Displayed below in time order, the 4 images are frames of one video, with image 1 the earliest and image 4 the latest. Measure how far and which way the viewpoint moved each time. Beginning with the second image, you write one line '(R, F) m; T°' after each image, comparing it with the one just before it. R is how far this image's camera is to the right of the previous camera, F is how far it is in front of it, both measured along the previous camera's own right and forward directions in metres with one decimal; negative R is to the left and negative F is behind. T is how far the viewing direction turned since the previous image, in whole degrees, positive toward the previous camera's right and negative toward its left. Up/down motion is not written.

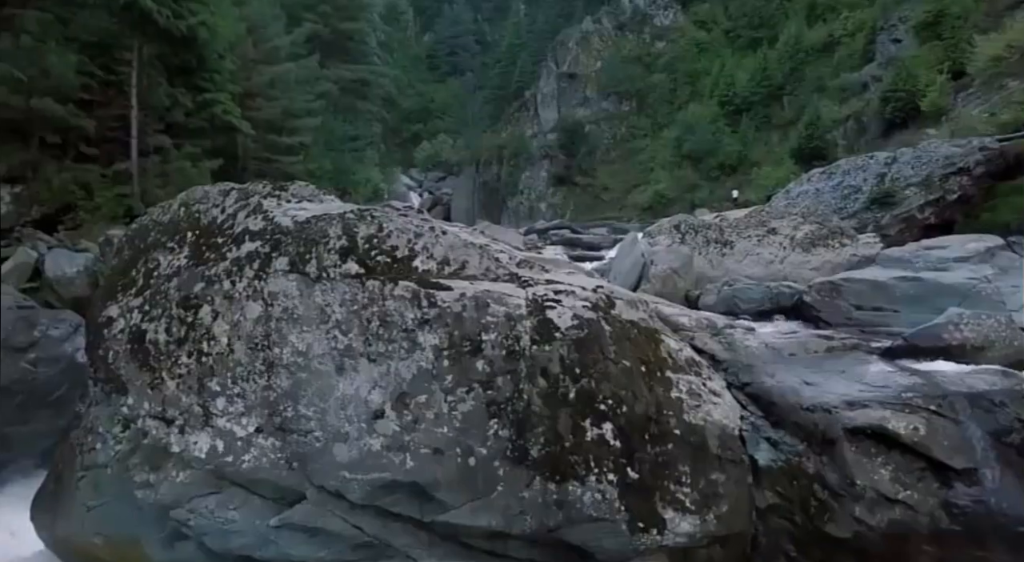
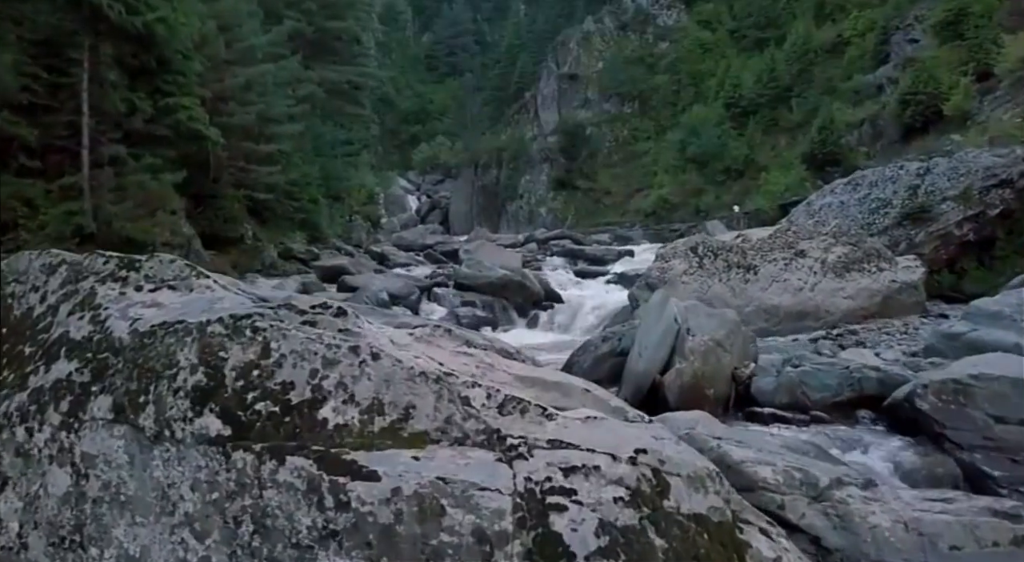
(0.0, +1.1) m; 0°
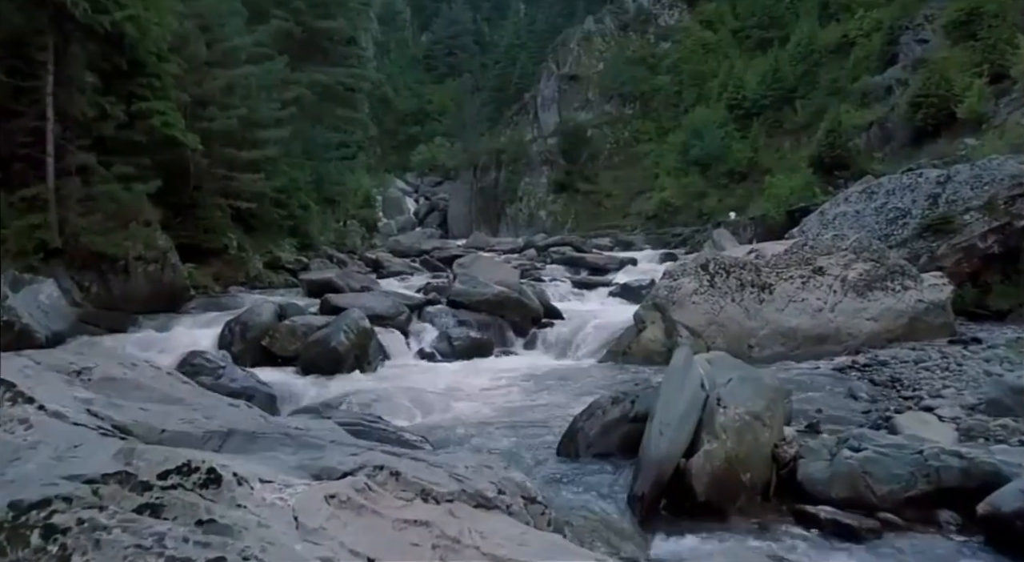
(0.0, +0.7) m; 0°
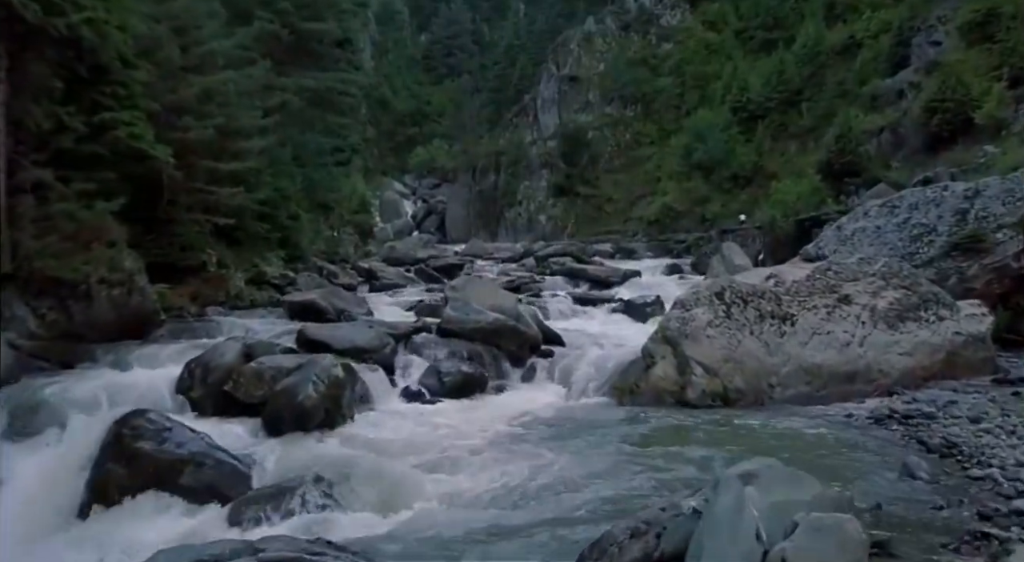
(0.0, +0.8) m; 0°
